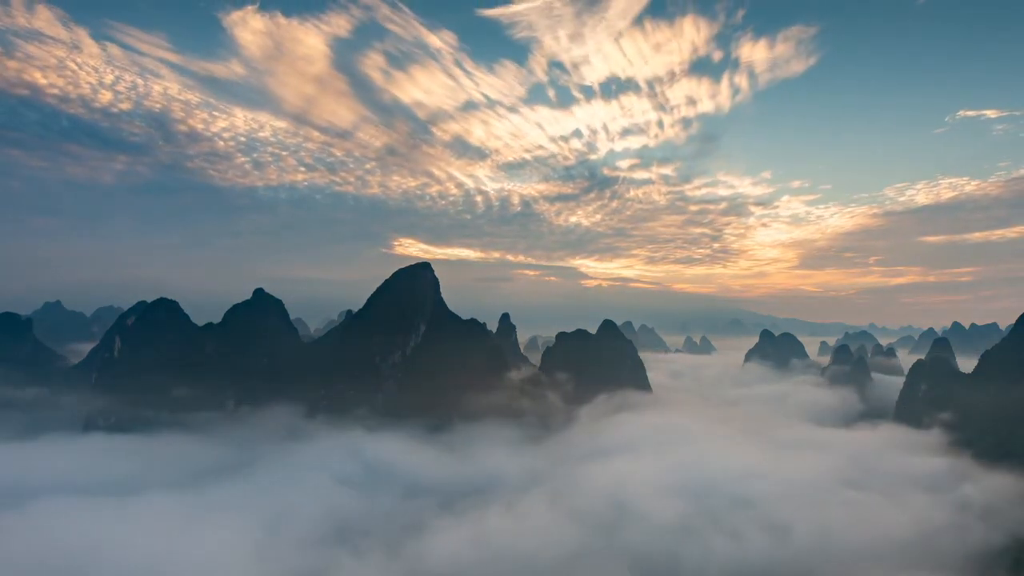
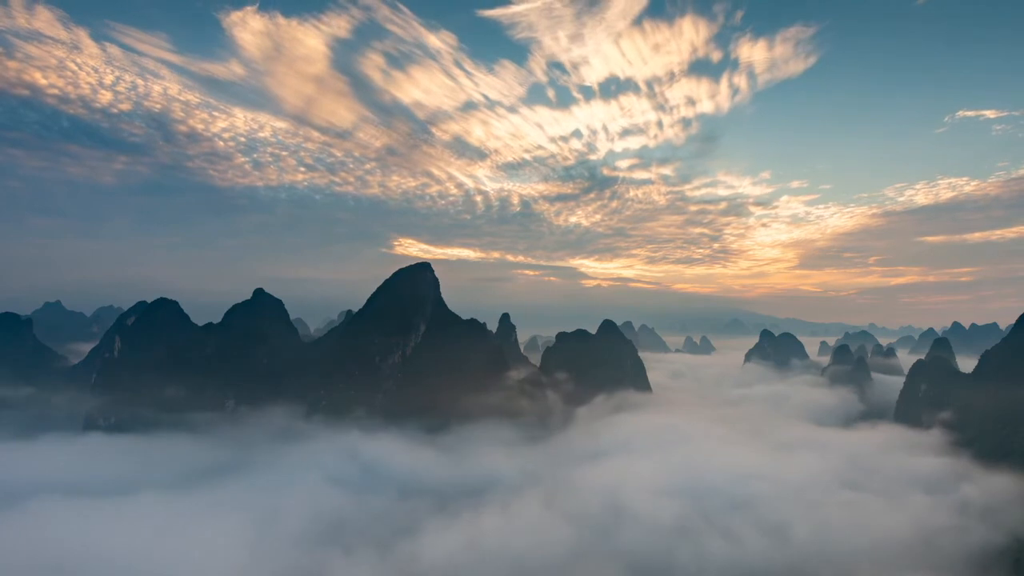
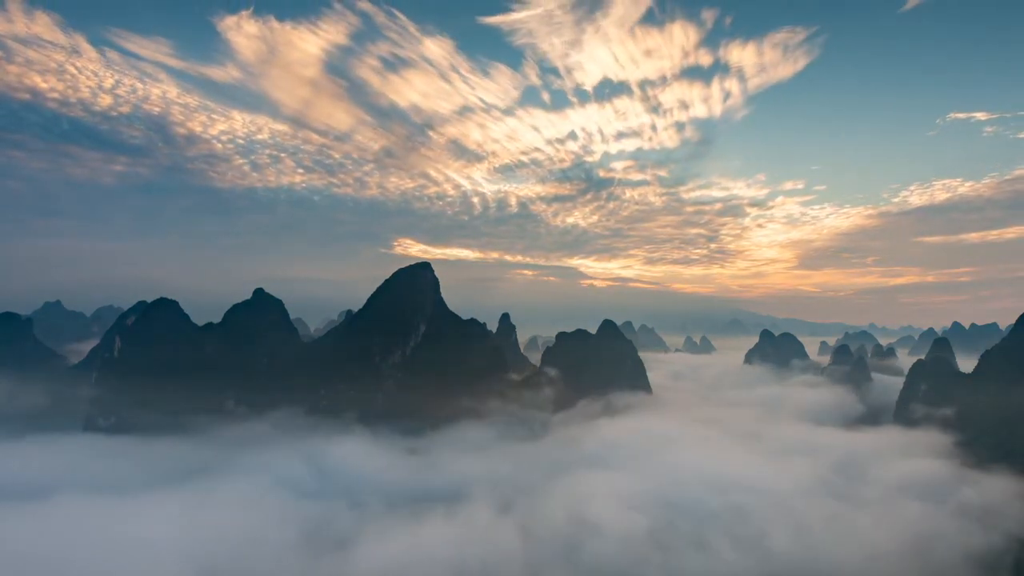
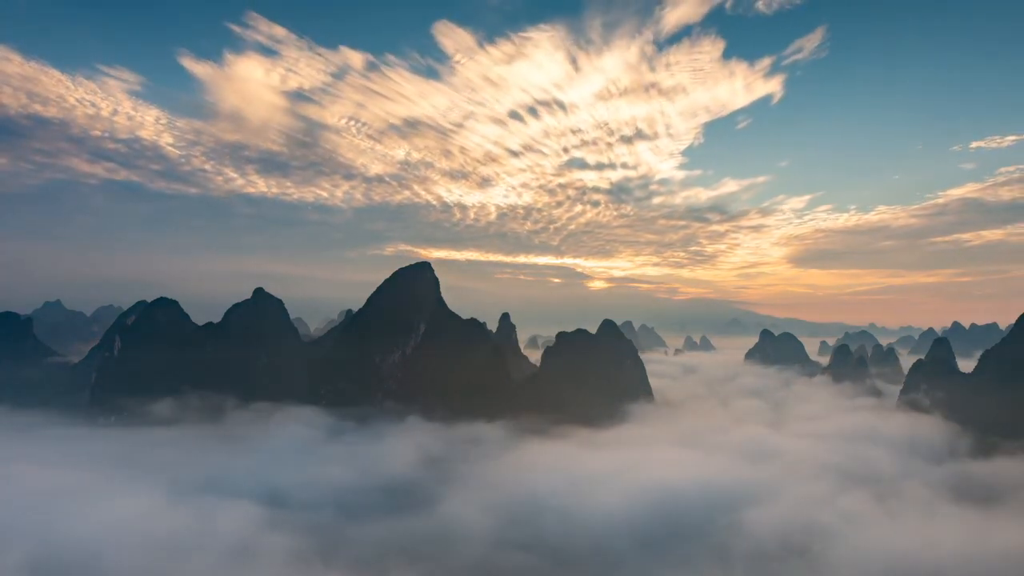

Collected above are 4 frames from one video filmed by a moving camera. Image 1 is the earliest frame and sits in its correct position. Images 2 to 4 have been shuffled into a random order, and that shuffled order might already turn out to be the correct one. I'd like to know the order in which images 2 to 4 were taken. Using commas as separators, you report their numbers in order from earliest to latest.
3, 4, 2
